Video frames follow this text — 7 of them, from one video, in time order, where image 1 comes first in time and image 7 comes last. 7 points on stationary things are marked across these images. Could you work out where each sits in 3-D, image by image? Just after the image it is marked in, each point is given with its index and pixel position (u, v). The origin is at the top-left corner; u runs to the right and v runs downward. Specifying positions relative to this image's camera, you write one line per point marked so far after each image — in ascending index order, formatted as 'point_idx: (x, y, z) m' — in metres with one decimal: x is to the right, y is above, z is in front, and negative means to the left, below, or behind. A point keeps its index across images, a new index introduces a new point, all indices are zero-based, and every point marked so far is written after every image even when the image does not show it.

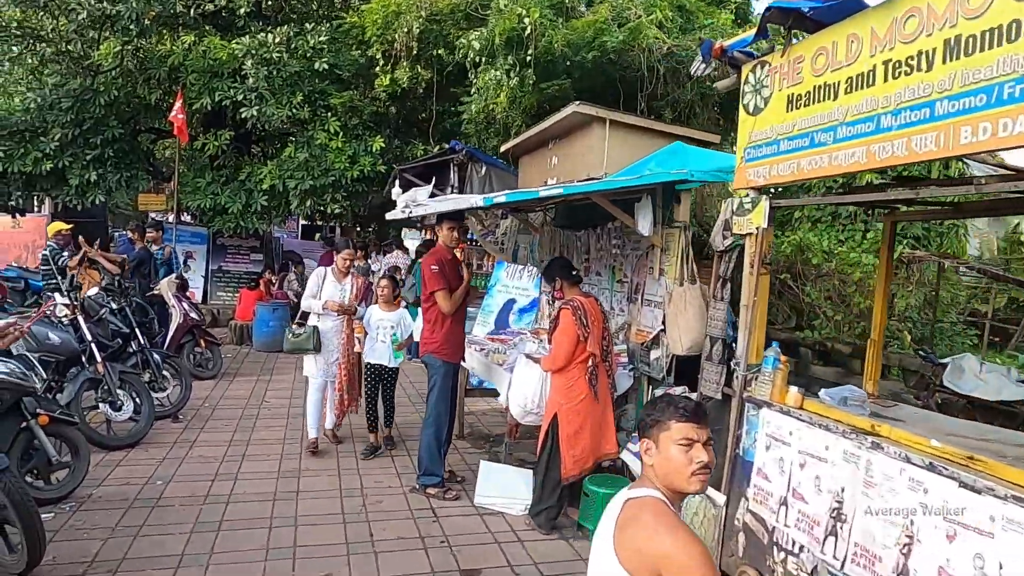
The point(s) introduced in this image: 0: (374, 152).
0: (-2.5, +2.4, +11.9) m
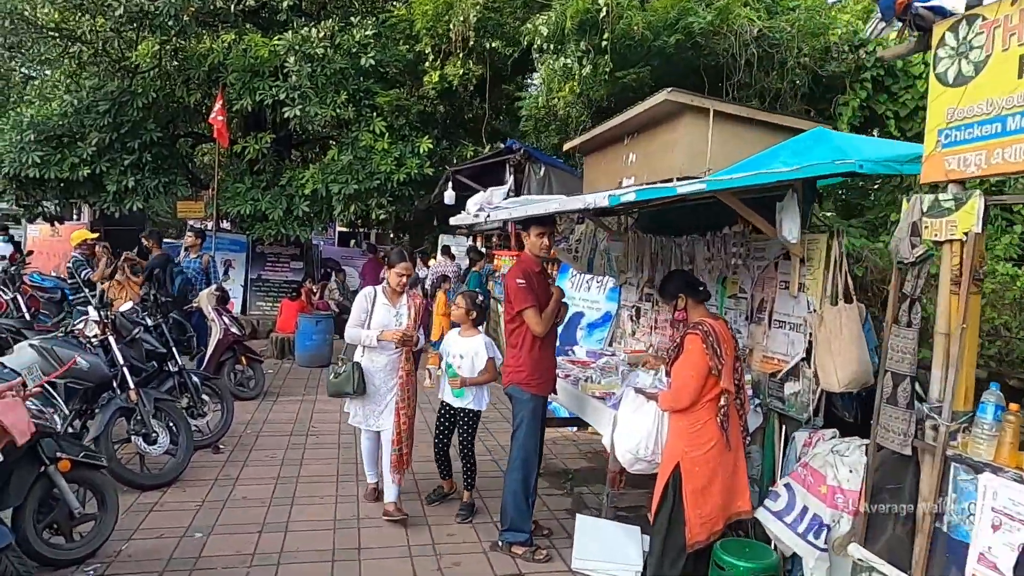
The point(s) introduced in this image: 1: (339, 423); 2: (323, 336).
0: (-1.5, +2.3, +11.2) m
1: (-1.8, -1.4, +7.0) m
2: (-2.9, -0.7, +10.2) m
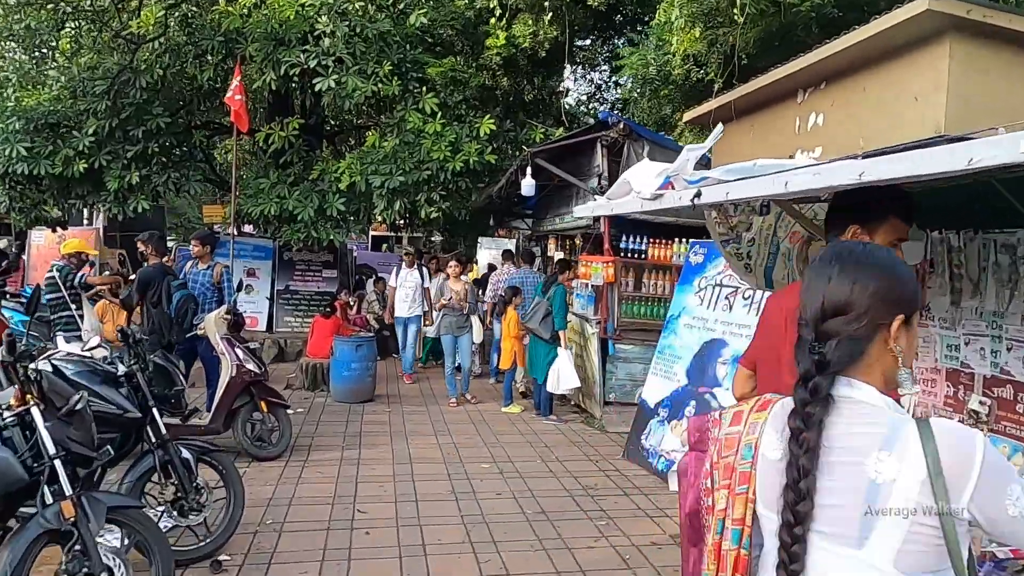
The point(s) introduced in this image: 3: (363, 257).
0: (-0.4, +2.1, +9.1) m
1: (-0.9, -1.6, +5.0) m
2: (-1.9, -0.9, +8.2) m
3: (-3.4, +0.7, +15.0) m
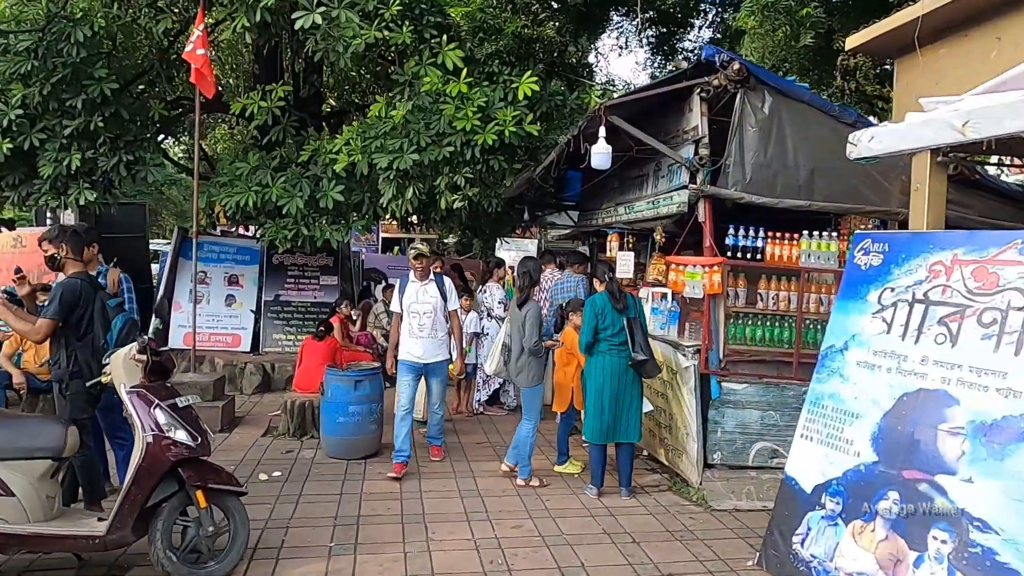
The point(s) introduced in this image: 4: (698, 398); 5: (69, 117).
0: (+0.1, +1.9, +6.9) m
1: (-0.4, -1.7, +2.8) m
2: (-1.4, -1.1, +6.0) m
3: (-2.8, +0.5, +12.9) m
4: (+1.5, -0.9, +5.3) m
5: (-5.0, +2.0, +7.6) m
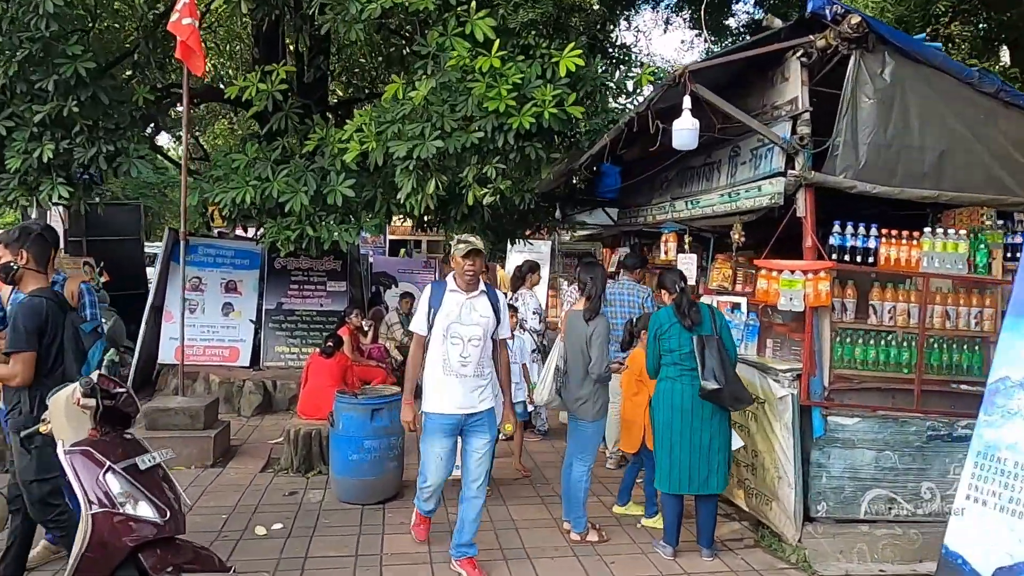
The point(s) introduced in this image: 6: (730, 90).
0: (+0.4, +1.9, +5.9) m
1: (-0.1, -1.8, +1.8) m
2: (-1.0, -1.2, +5.0) m
3: (-2.4, +0.4, +11.9) m
4: (+1.8, -0.9, +4.3) m
5: (-4.7, +1.9, +6.6) m
6: (+1.5, +1.4, +4.7) m
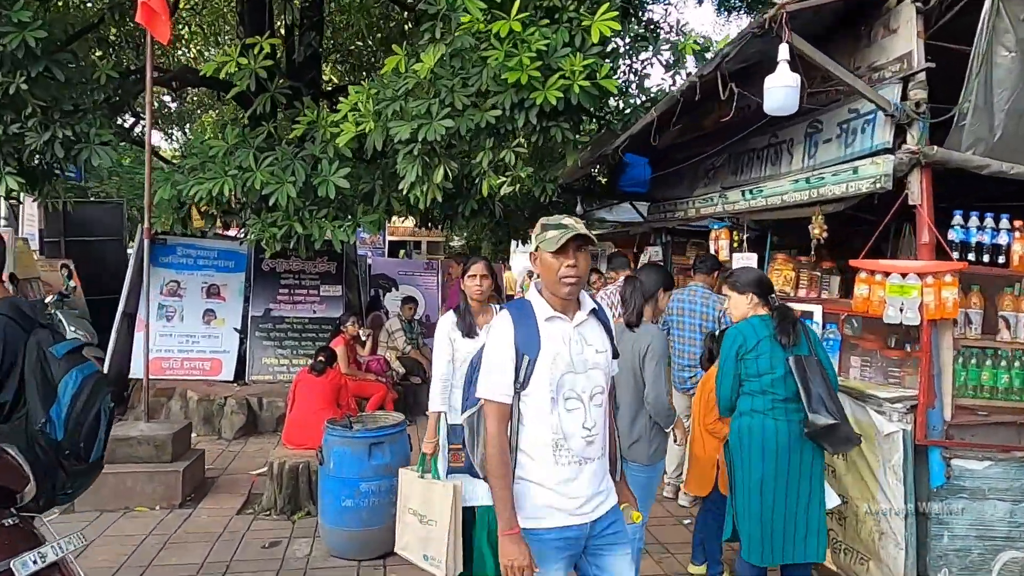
0: (+0.6, +1.8, +5.0) m
1: (+0.1, -1.8, +0.8) m
2: (-0.8, -1.2, +4.1) m
3: (-2.2, +0.4, +11.0) m
4: (+2.0, -1.0, +3.3) m
5: (-4.5, +1.8, +5.7) m
6: (+1.7, +1.4, +3.8) m
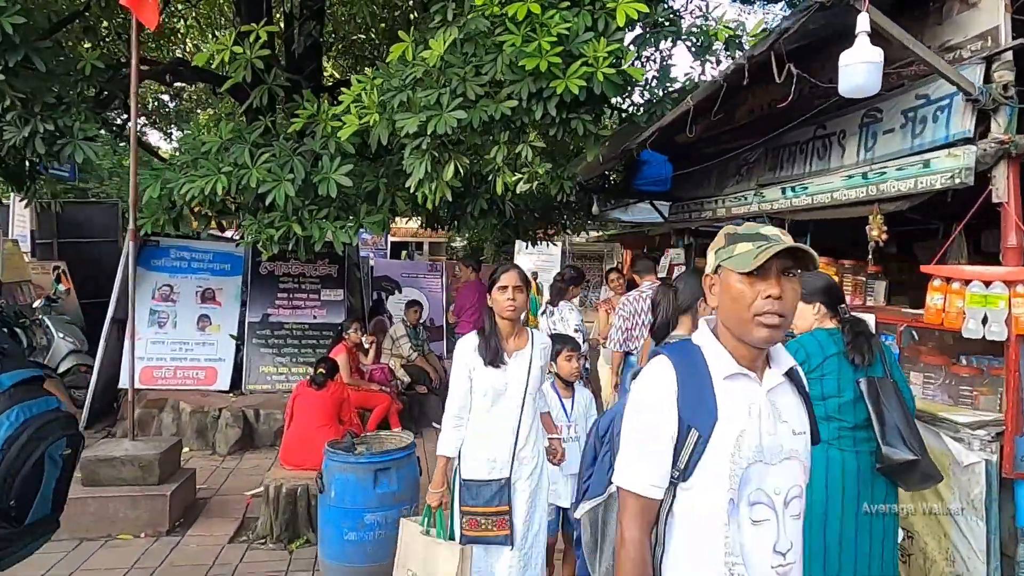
0: (+0.7, +1.8, +4.6) m
1: (+0.2, -1.9, +0.4) m
2: (-0.7, -1.2, +3.7) m
3: (-2.1, +0.3, +10.6) m
4: (+2.1, -1.0, +2.9) m
5: (-4.4, +1.8, +5.3) m
6: (+1.8, +1.3, +3.3) m
